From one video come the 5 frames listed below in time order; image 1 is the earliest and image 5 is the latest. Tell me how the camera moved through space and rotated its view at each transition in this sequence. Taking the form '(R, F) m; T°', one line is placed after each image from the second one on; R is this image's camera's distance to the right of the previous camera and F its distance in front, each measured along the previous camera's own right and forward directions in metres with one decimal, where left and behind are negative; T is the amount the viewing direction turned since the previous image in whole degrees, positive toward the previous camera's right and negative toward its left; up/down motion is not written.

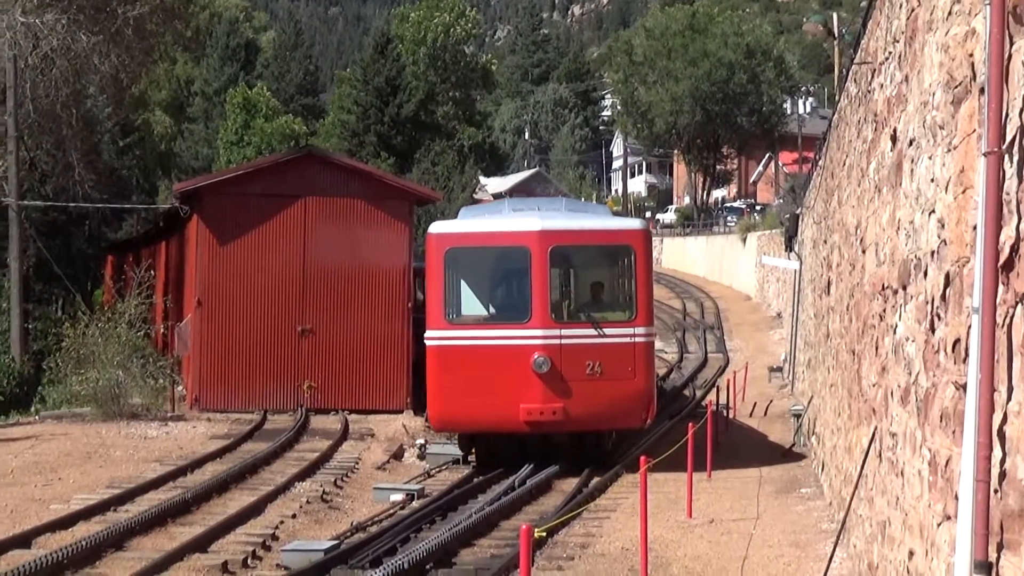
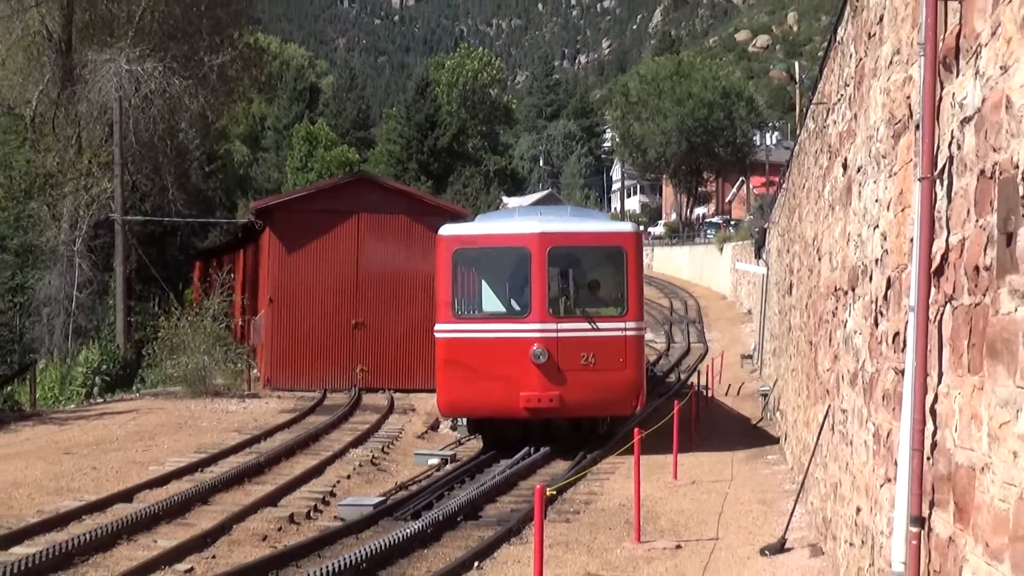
(-0.1, -1.2) m; 0°
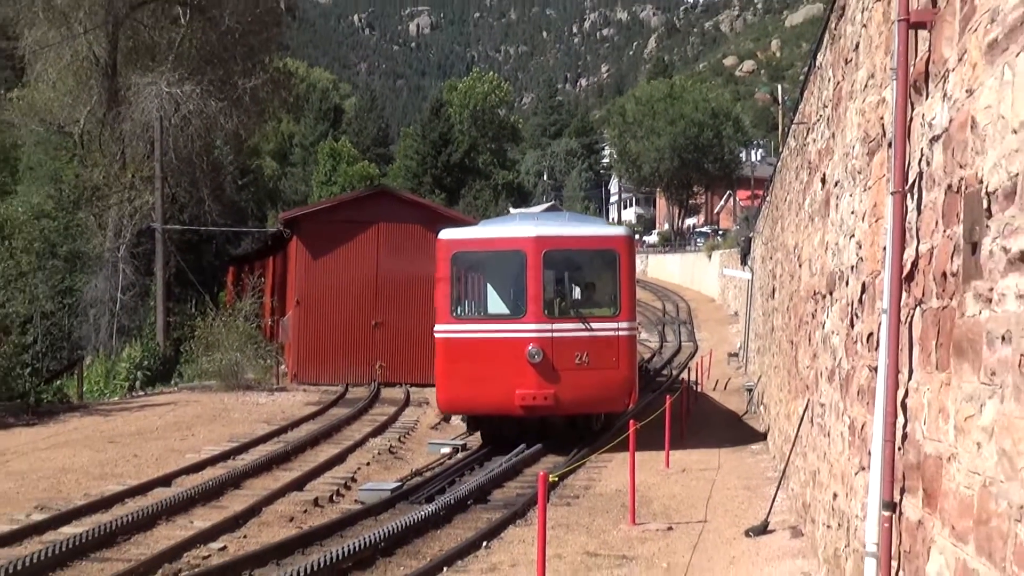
(0.0, -0.6) m; 0°
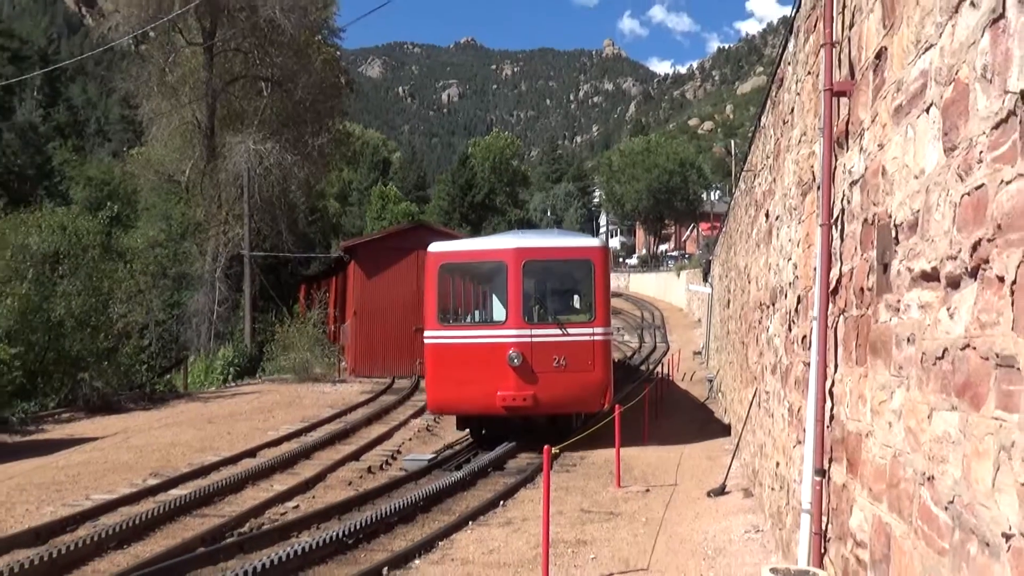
(-0.2, -2.0) m; +1°
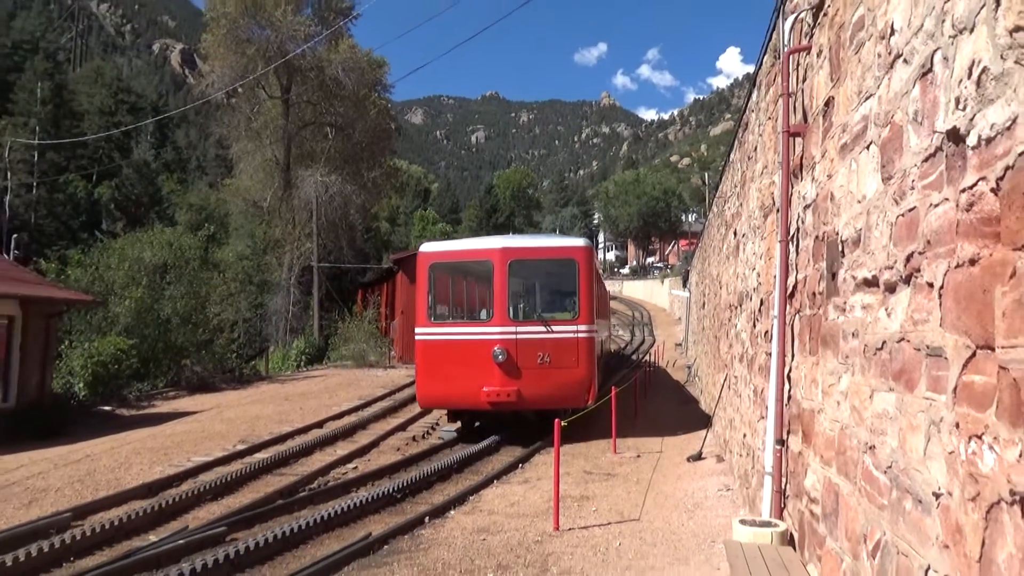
(+0.3, -2.3) m; -2°
